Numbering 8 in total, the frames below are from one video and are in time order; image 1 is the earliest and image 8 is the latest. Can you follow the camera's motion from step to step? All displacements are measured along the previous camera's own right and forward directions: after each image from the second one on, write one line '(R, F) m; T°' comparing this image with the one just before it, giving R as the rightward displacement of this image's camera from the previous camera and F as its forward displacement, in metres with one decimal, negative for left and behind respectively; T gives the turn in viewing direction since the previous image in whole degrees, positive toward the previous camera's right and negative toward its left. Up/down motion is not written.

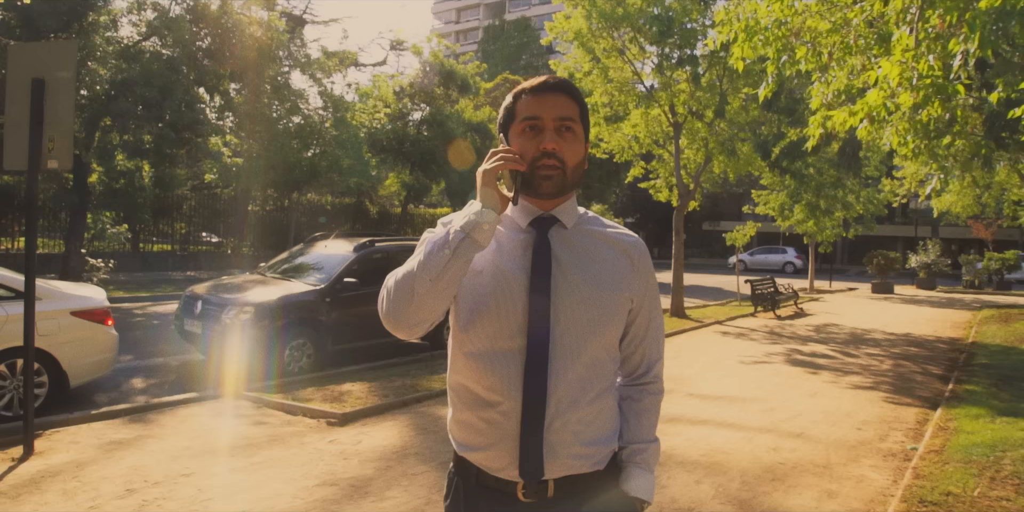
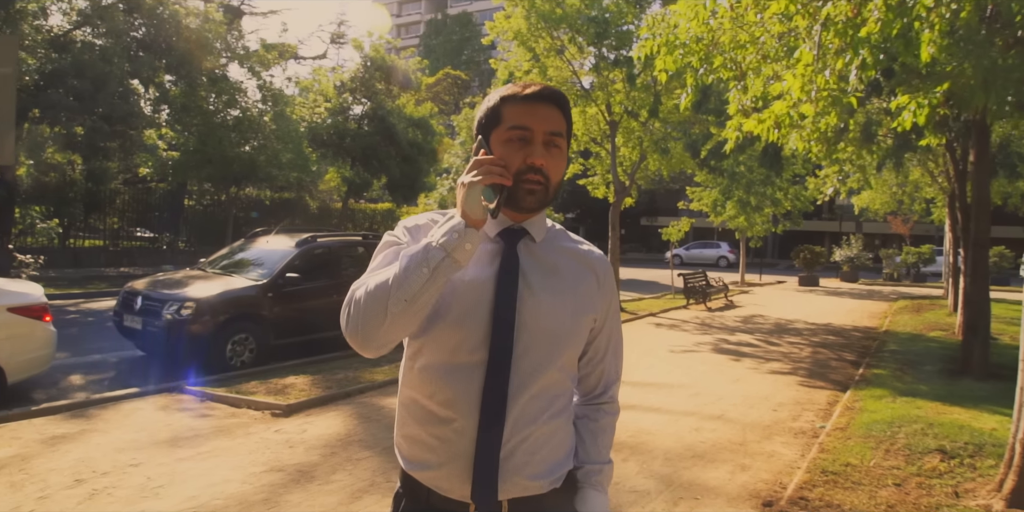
(0.0, -0.3) m; +4°
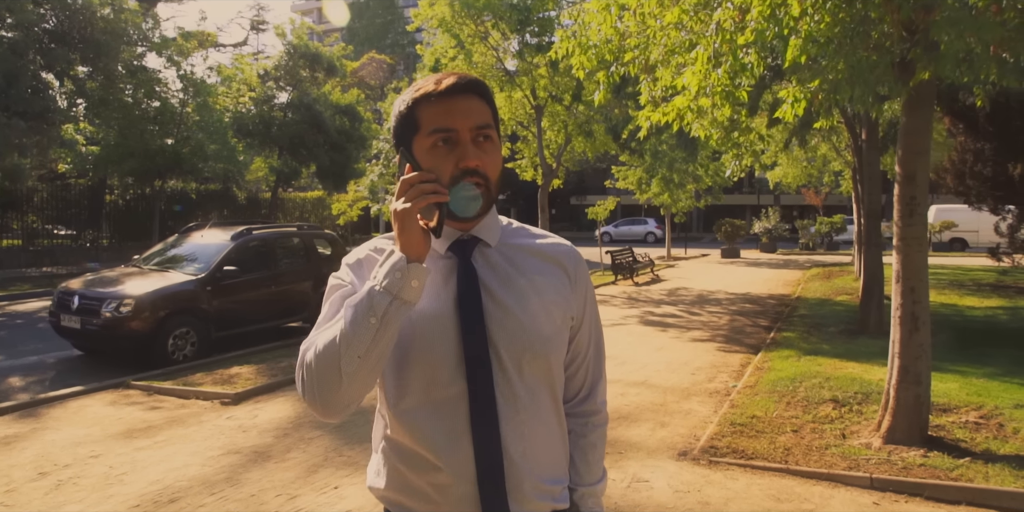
(0.0, -0.5) m; +5°
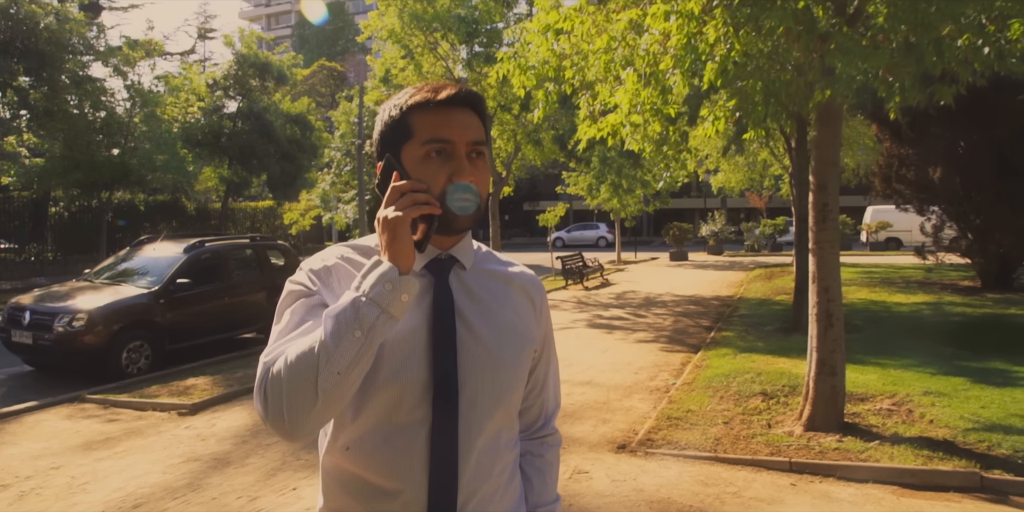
(+0.1, -0.4) m; +3°
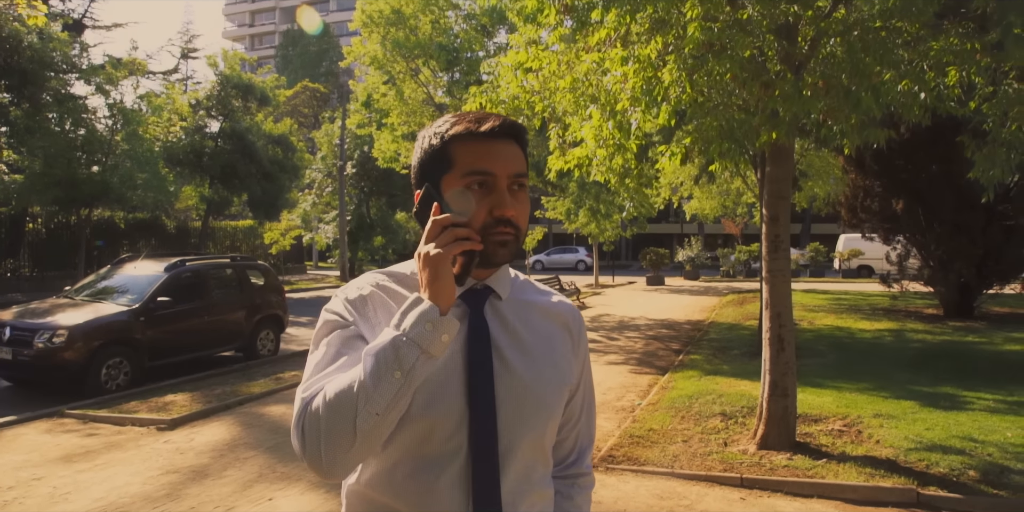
(+0.1, -0.3) m; +1°
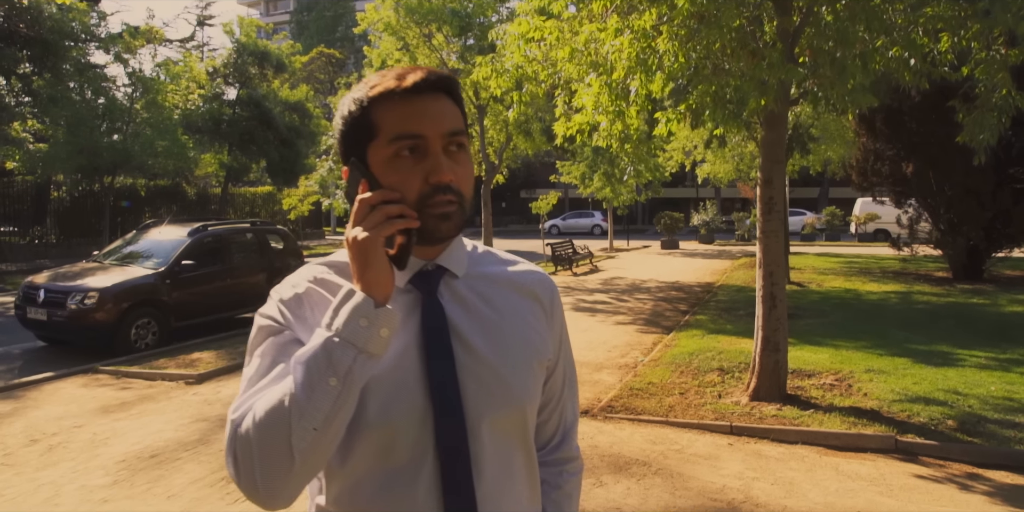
(+0.1, -0.4) m; -1°
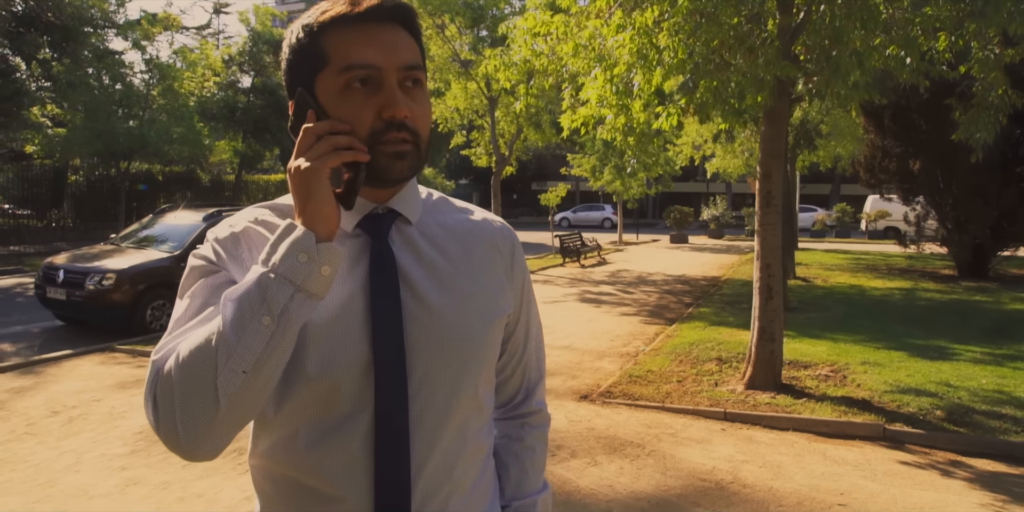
(+0.1, -0.2) m; -1°
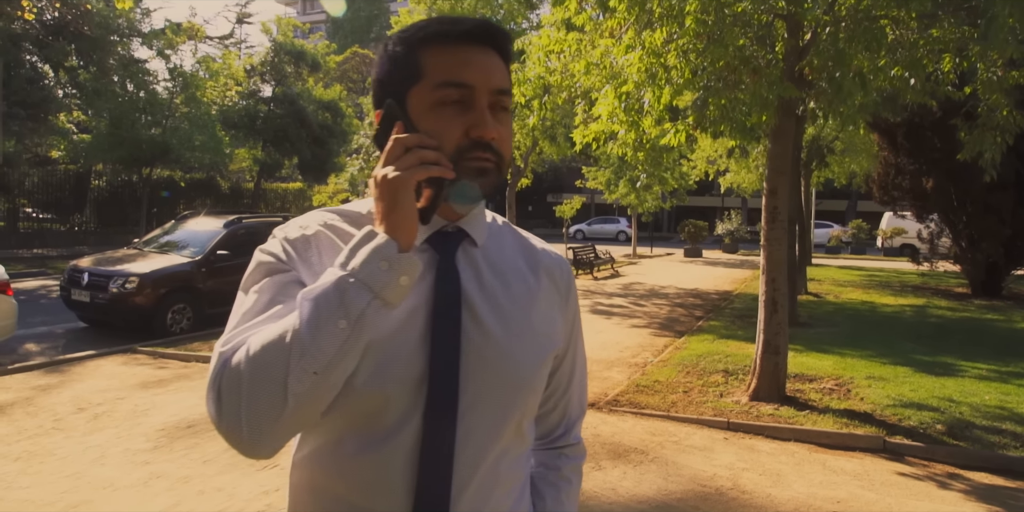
(0.0, -0.2) m; -1°
